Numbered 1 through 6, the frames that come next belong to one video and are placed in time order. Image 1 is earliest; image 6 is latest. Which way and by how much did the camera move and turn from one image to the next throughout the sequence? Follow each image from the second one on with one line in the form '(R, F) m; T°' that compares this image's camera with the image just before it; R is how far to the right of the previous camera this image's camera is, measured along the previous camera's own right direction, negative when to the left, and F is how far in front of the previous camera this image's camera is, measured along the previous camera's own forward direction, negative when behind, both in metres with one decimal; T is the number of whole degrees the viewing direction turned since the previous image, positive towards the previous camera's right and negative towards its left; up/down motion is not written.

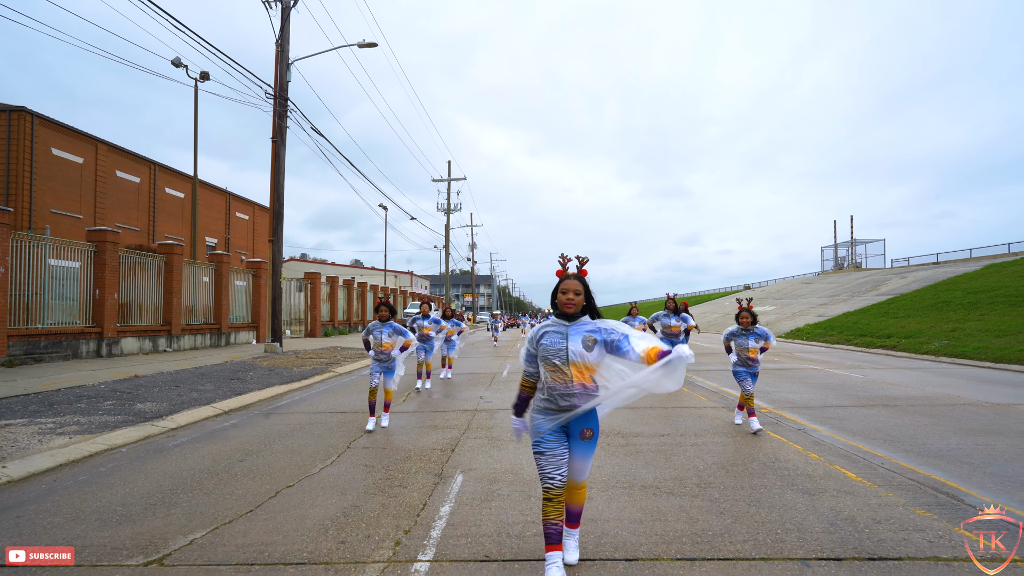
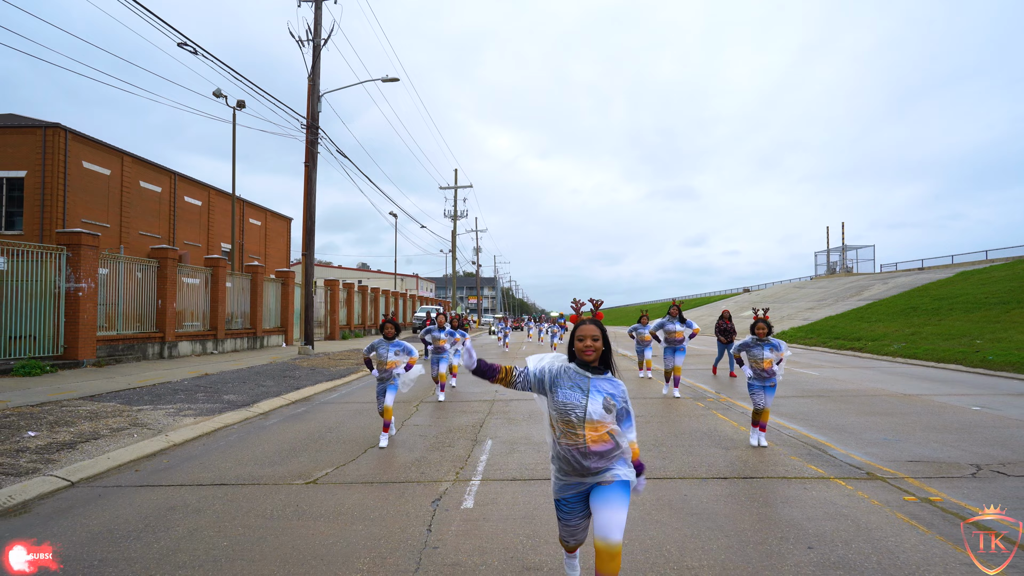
(-0.1, -2.4) m; 0°
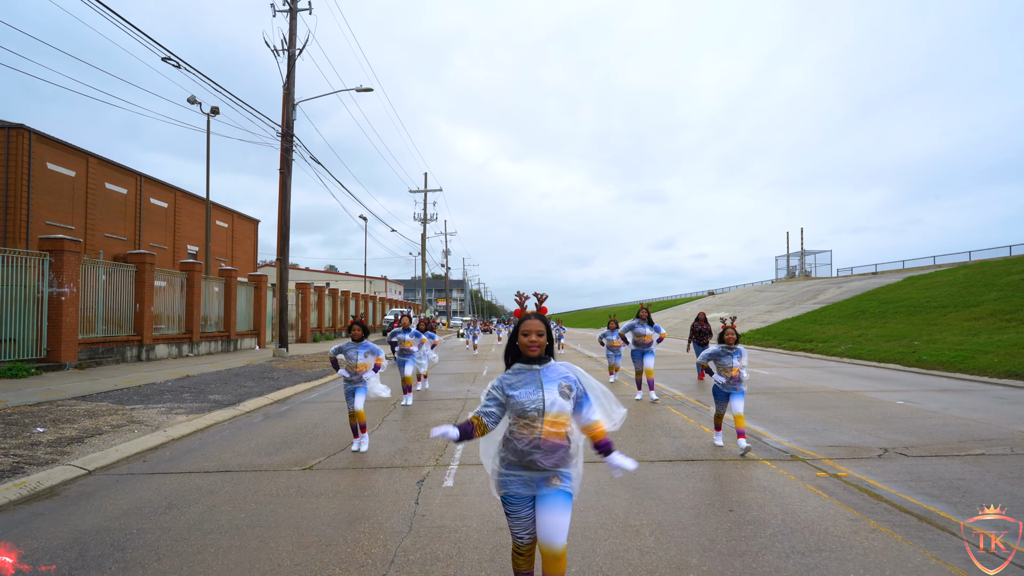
(-0.1, -0.9) m; +3°
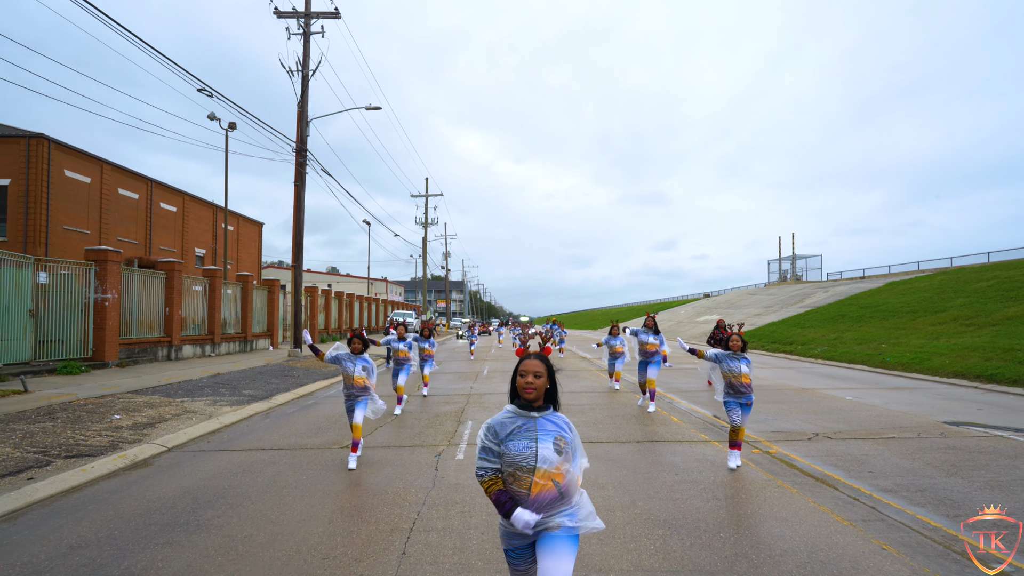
(0.0, -1.7) m; 0°
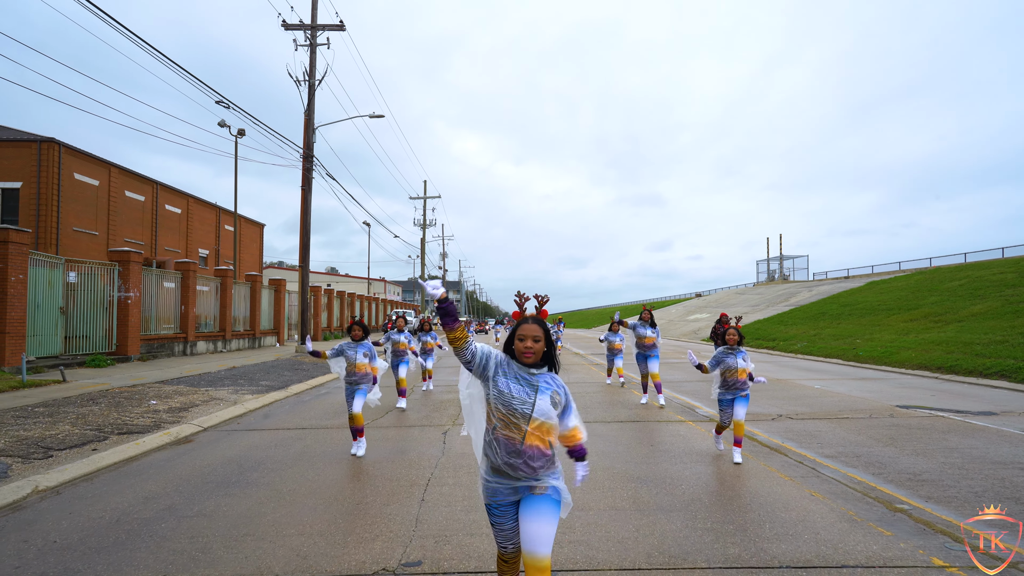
(0.0, -1.1) m; 0°
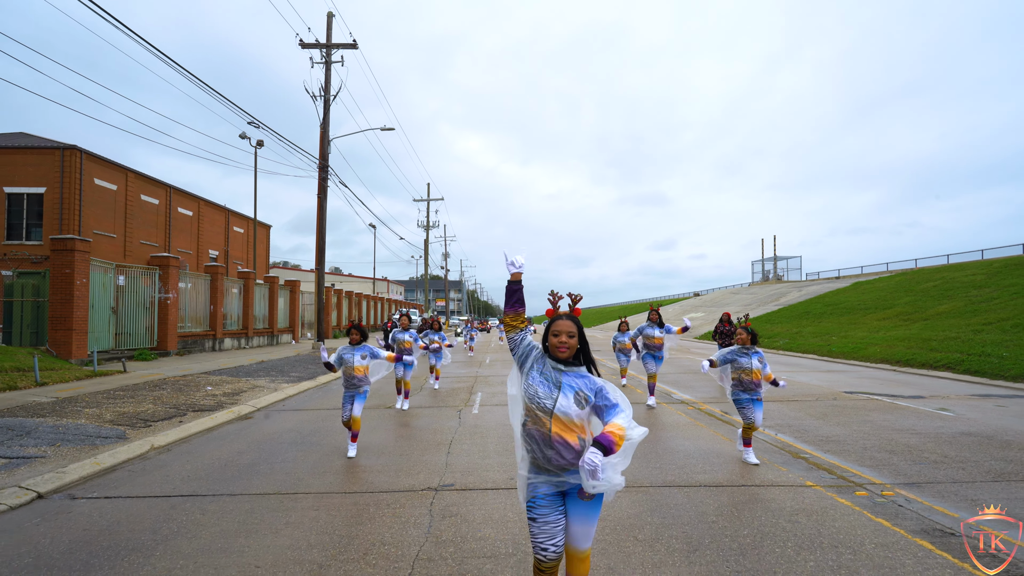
(0.0, -1.9) m; 0°
